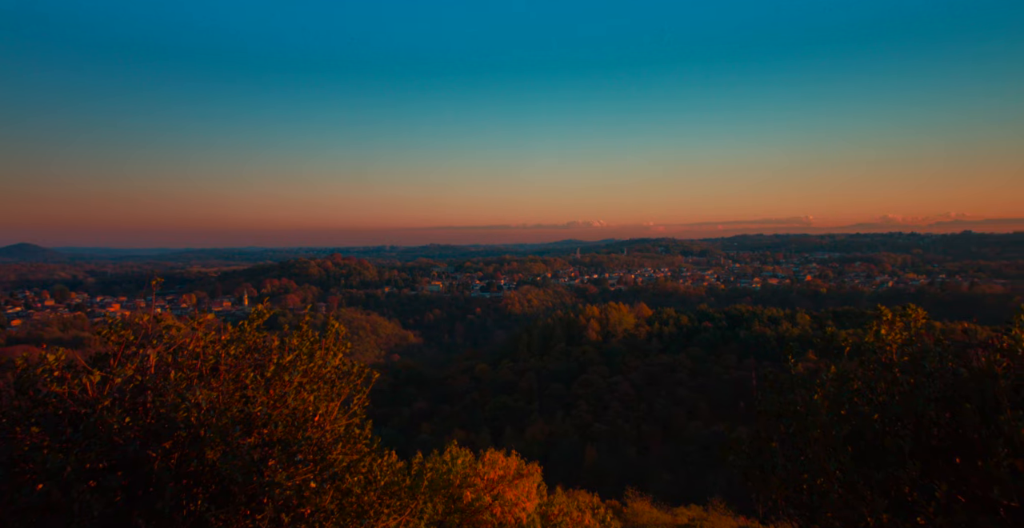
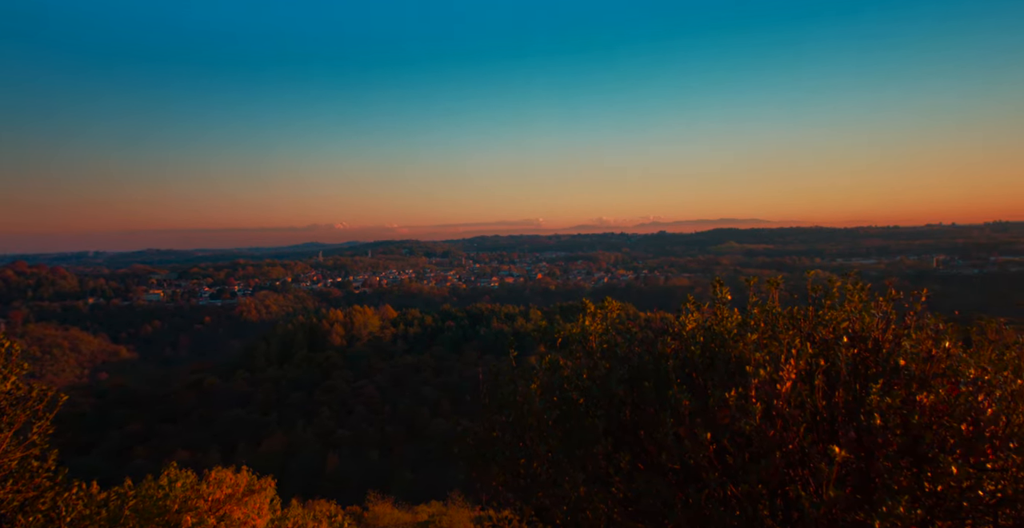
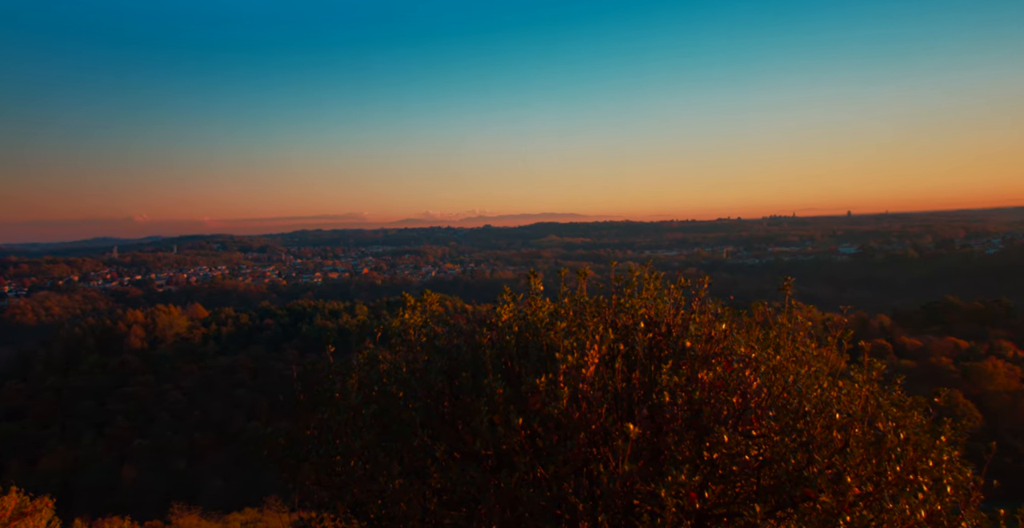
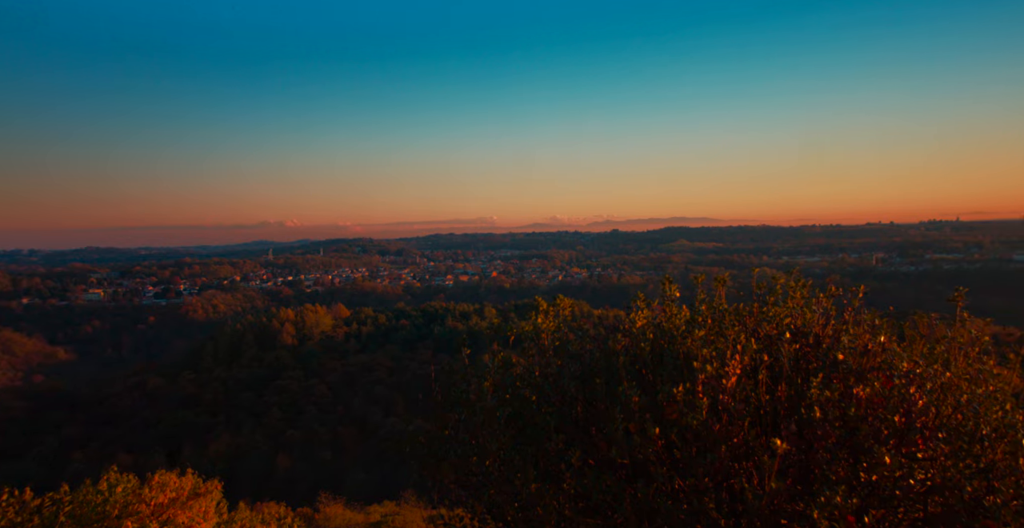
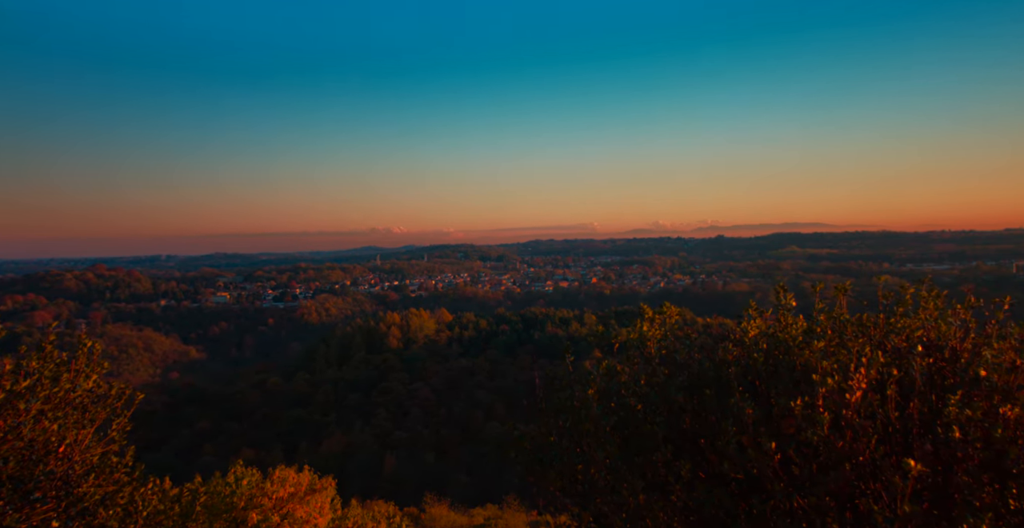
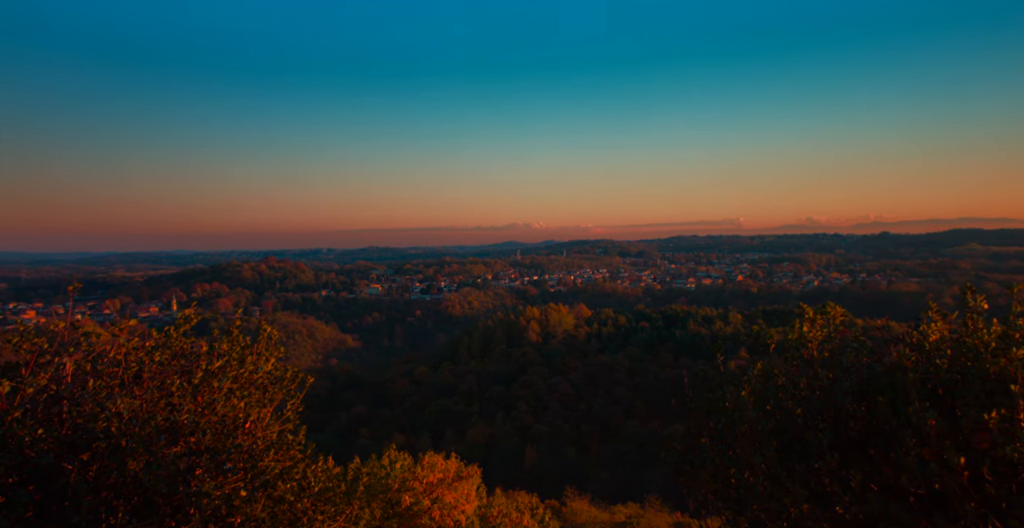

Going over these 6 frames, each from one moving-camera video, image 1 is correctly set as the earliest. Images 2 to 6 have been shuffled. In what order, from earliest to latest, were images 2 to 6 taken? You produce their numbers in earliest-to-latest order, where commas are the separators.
6, 5, 2, 4, 3
